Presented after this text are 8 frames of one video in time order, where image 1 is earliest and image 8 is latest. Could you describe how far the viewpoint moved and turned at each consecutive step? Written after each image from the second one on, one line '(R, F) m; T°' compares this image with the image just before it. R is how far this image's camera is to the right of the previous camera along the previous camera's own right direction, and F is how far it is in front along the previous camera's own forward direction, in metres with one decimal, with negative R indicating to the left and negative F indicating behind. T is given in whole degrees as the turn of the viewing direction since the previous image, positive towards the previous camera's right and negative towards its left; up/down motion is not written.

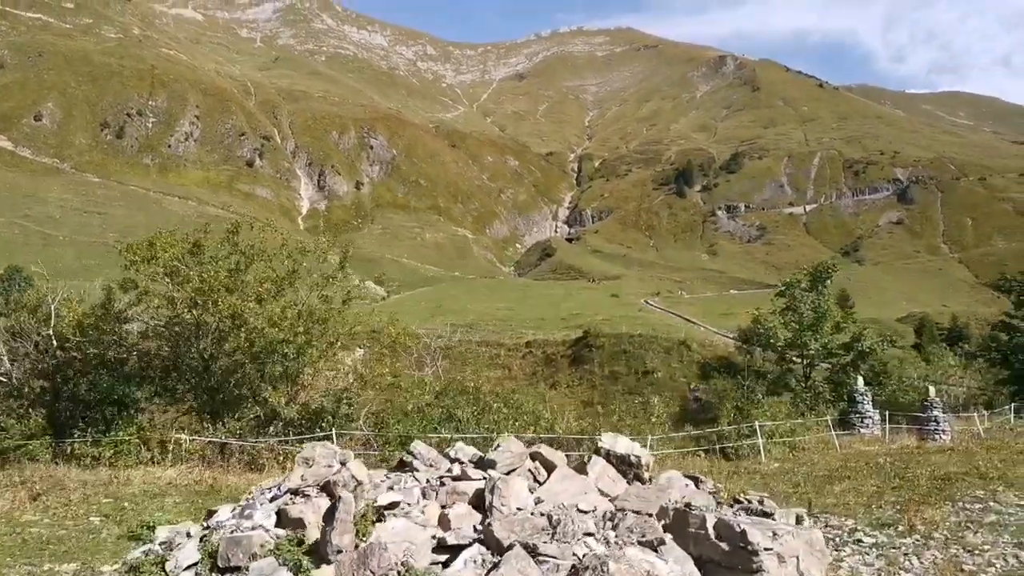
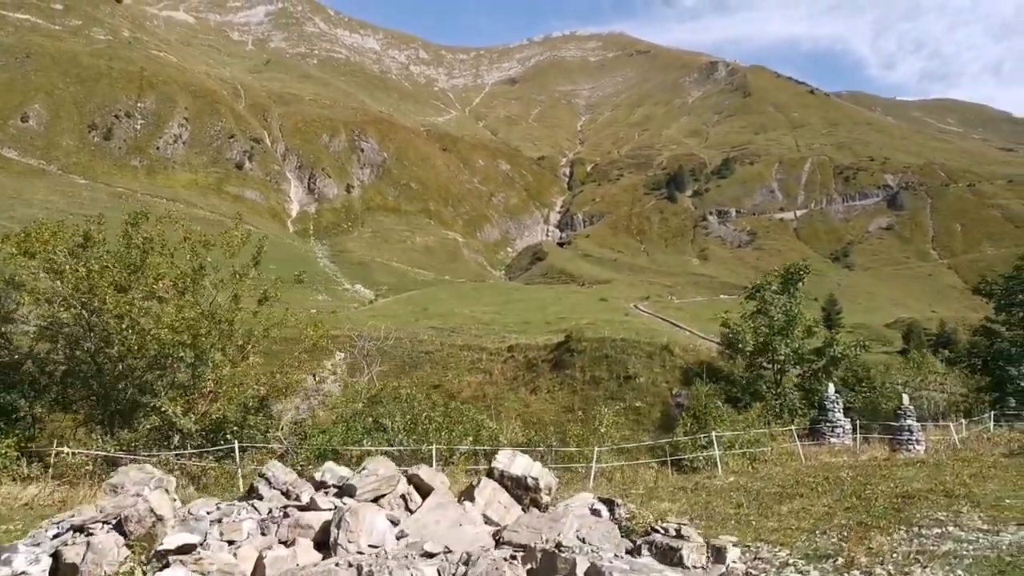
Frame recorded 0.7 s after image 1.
(+0.9, +0.9) m; +1°
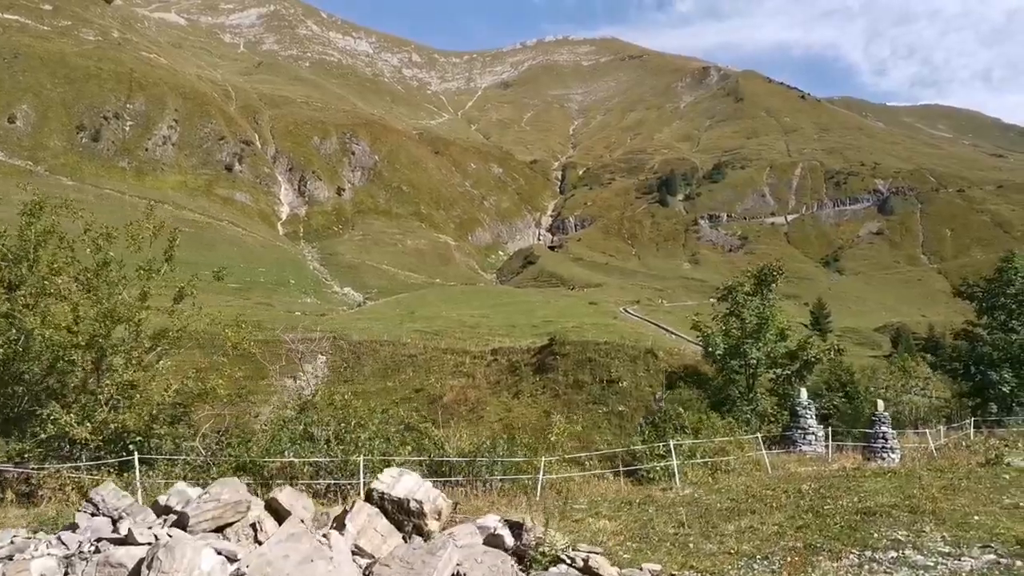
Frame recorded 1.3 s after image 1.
(+0.7, +0.7) m; +1°
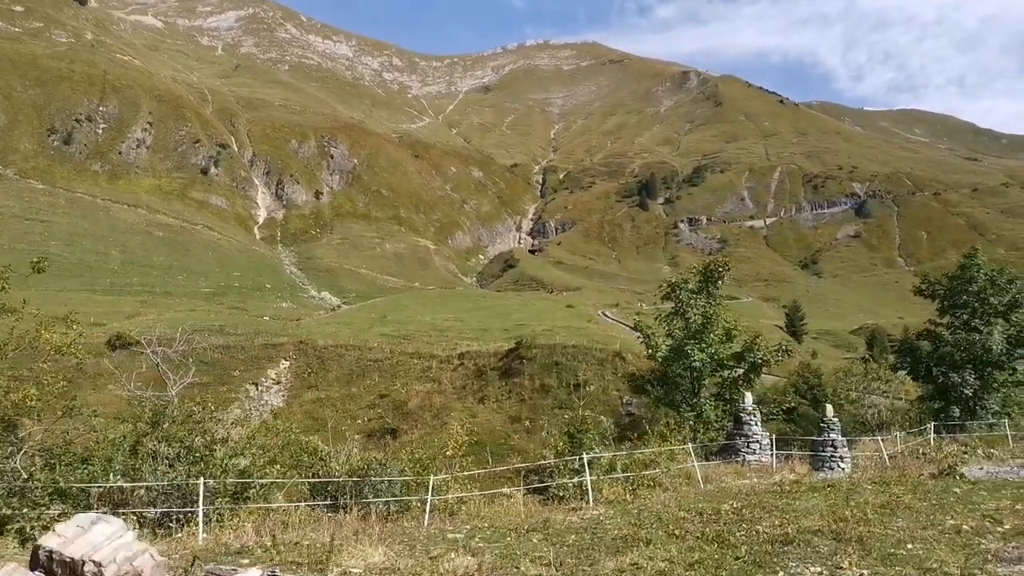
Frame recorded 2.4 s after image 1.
(+1.3, +1.3) m; +1°
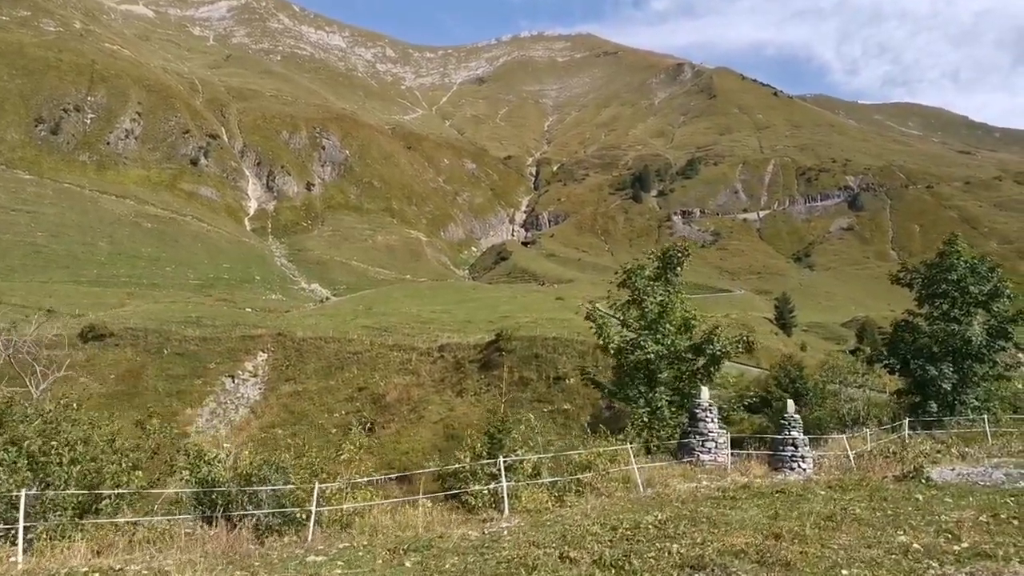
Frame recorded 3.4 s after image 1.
(+1.1, +1.1) m; 0°
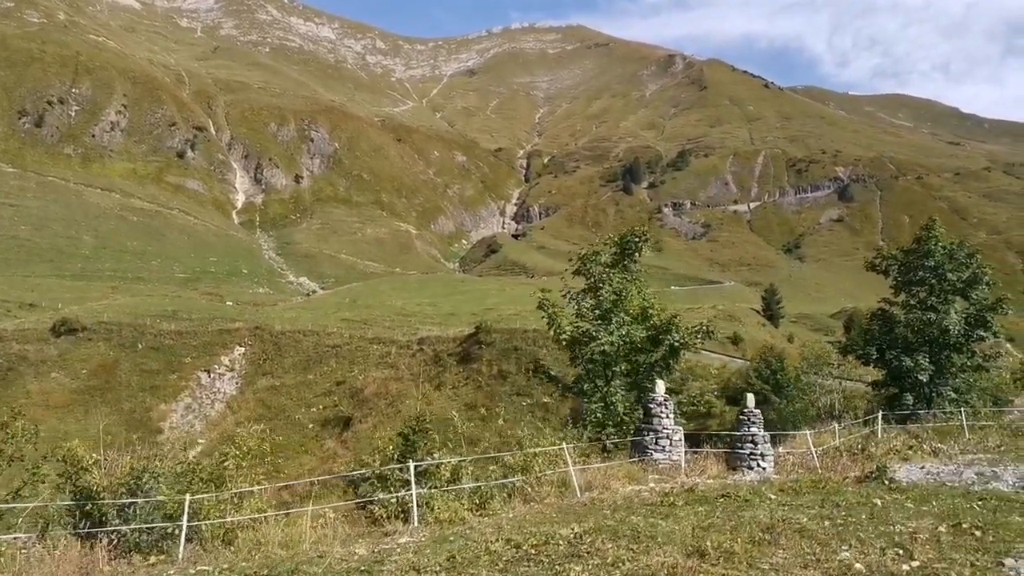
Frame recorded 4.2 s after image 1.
(+0.9, +0.9) m; +1°
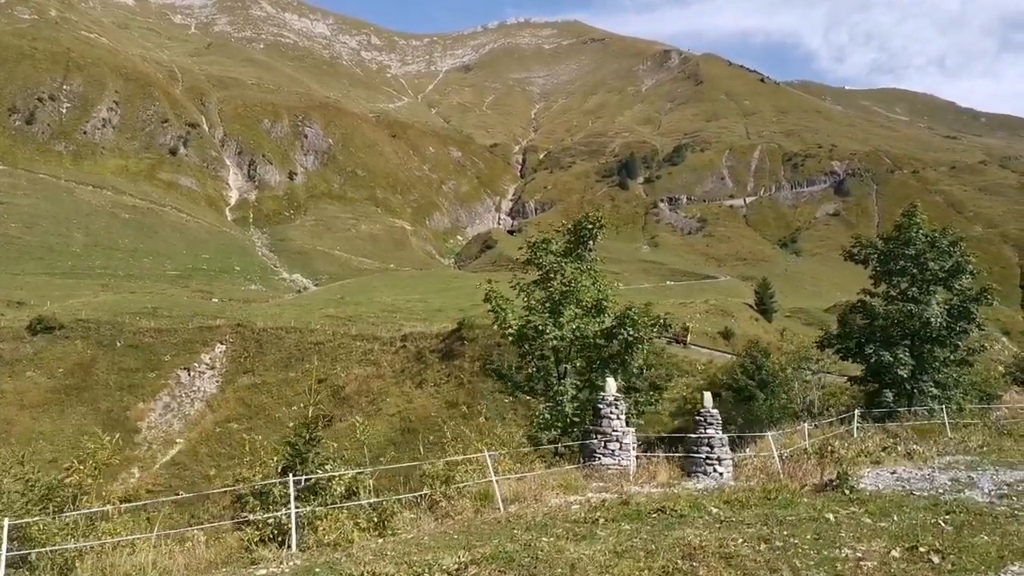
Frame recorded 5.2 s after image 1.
(+1.0, +1.0) m; 0°
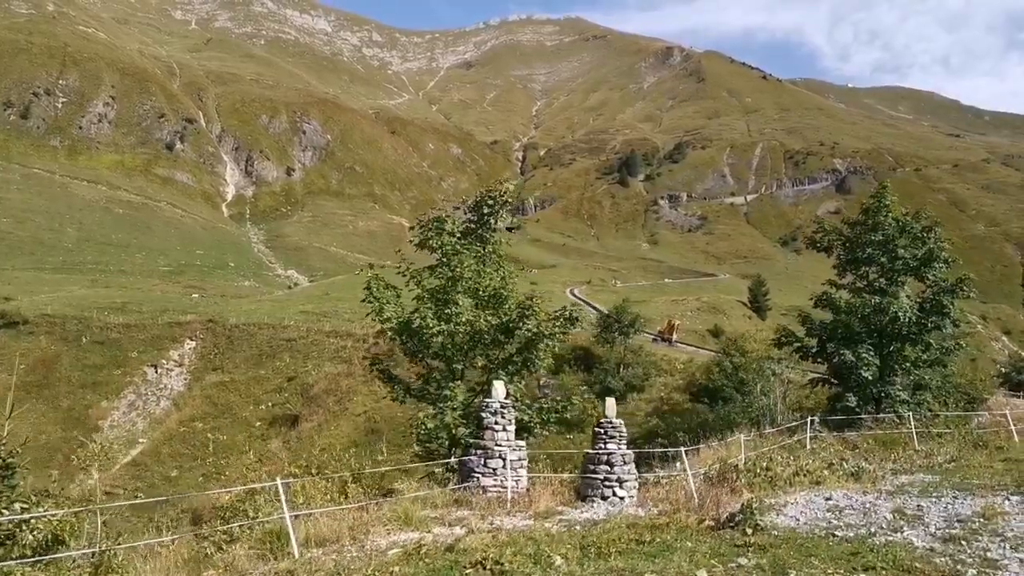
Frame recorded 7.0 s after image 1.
(+1.8, +1.9) m; 0°
